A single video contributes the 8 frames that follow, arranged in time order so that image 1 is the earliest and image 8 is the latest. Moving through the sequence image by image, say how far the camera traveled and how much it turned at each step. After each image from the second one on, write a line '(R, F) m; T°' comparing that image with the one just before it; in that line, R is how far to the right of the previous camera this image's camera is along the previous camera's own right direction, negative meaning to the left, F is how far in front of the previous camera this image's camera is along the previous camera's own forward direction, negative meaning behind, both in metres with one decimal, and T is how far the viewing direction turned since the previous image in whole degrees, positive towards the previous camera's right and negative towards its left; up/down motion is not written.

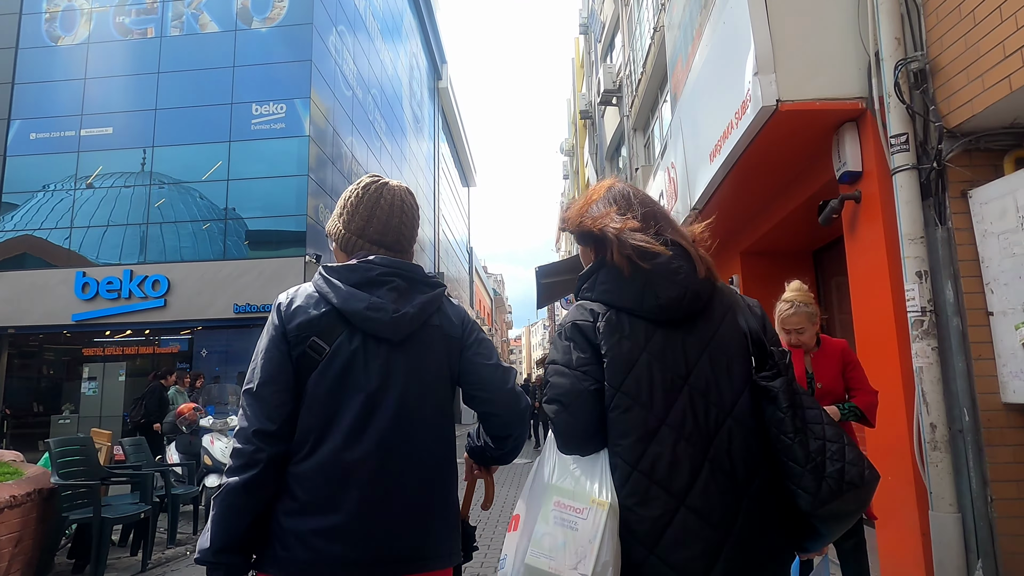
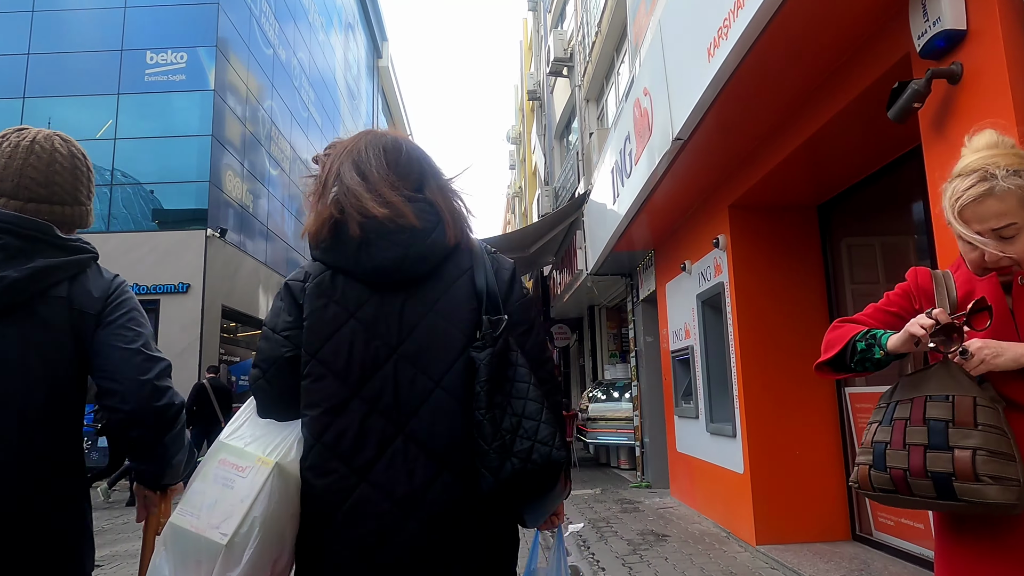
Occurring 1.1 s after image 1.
(+0.2, +1.6) m; +5°
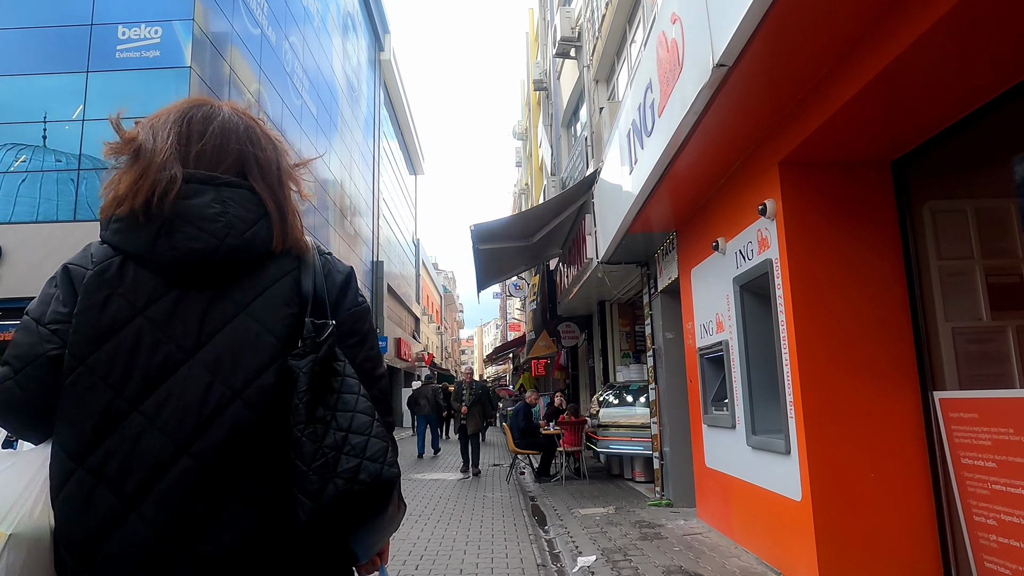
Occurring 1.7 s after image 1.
(+0.1, +1.0) m; -1°
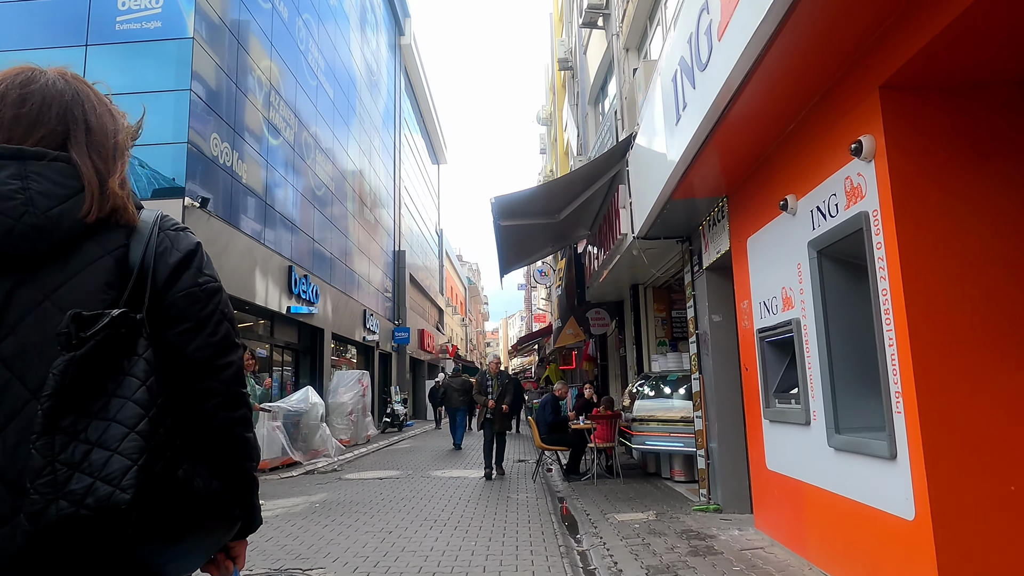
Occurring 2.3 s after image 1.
(0.0, +0.8) m; -2°
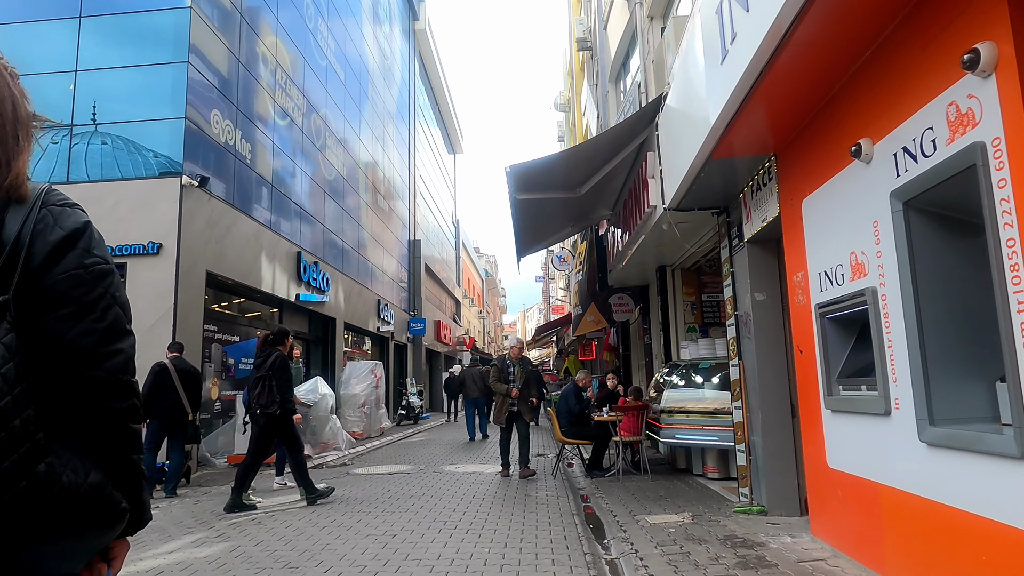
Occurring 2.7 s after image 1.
(0.0, +0.7) m; -2°
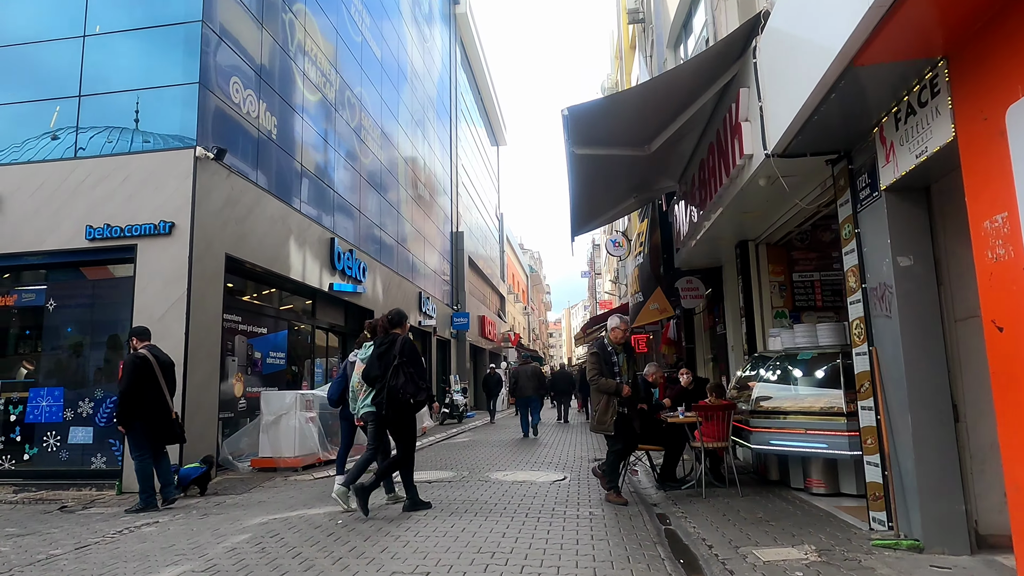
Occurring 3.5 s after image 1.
(-0.1, +1.3) m; -4°
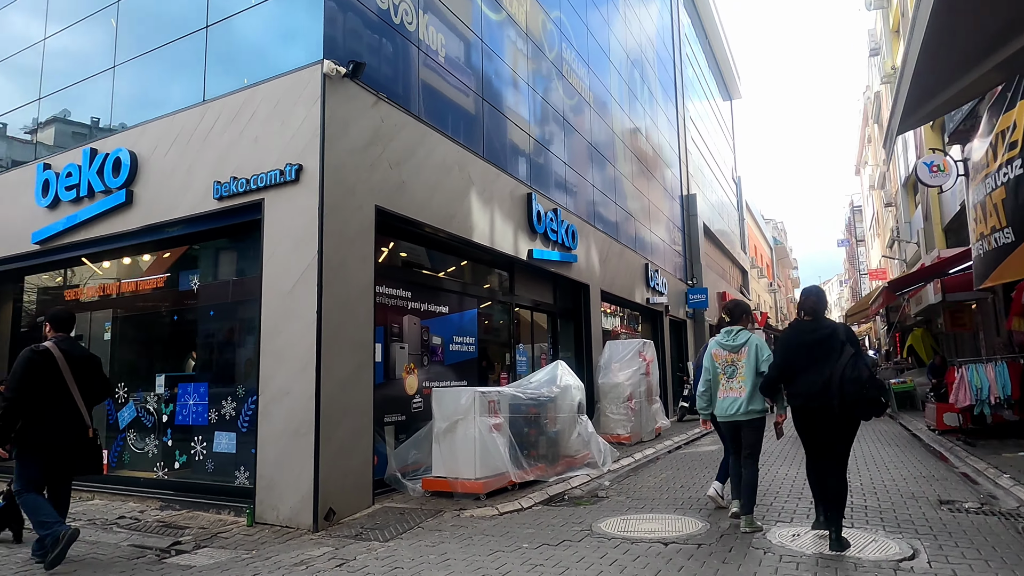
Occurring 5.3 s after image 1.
(-0.3, +3.1) m; -20°
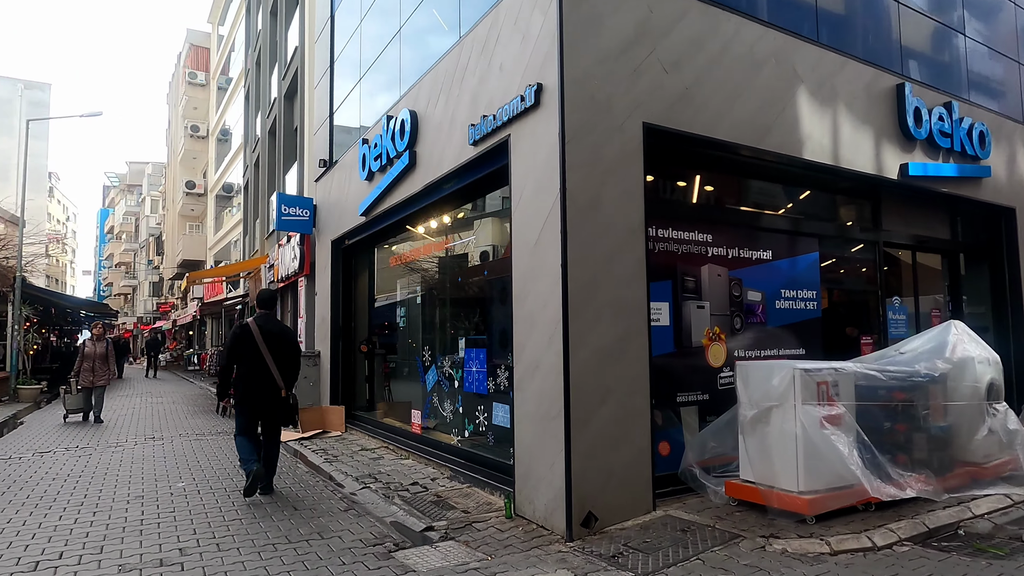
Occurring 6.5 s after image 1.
(+0.4, +1.8) m; -32°
